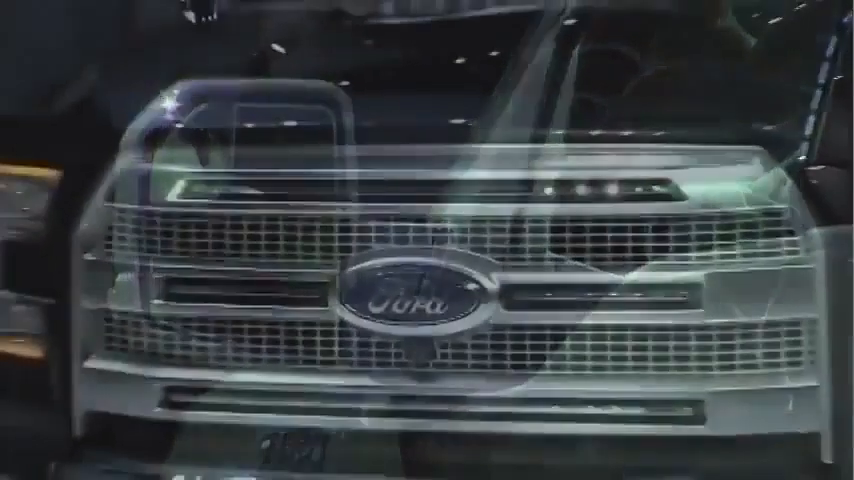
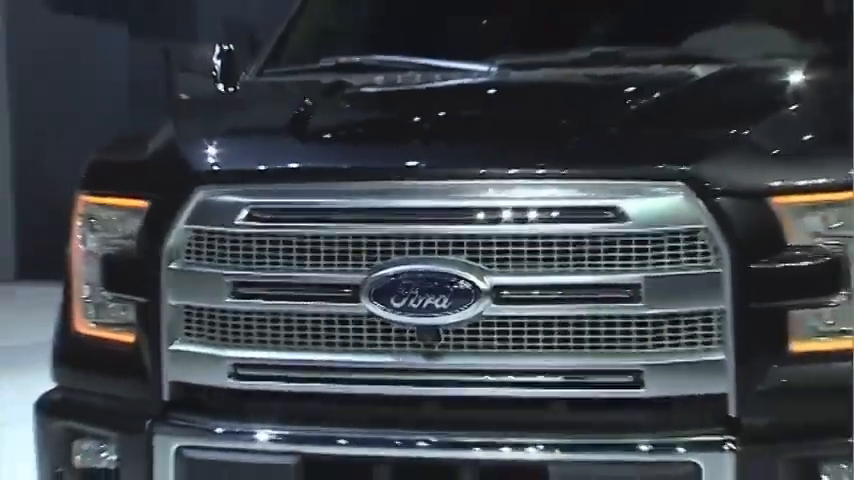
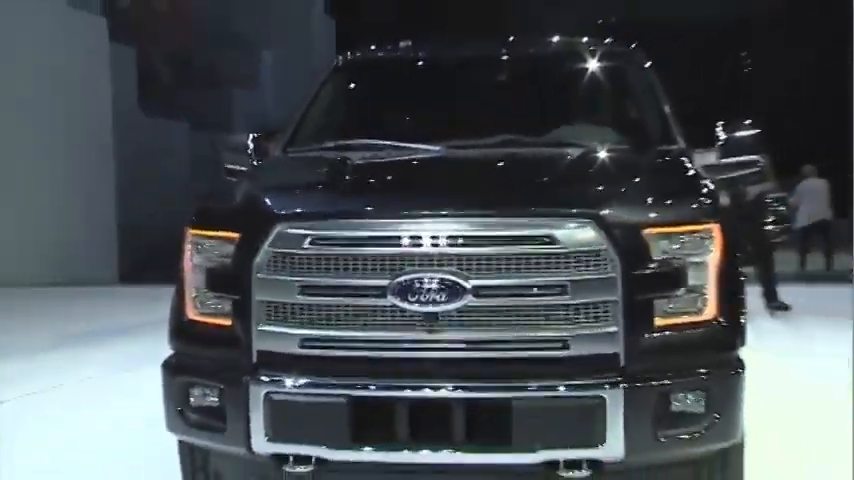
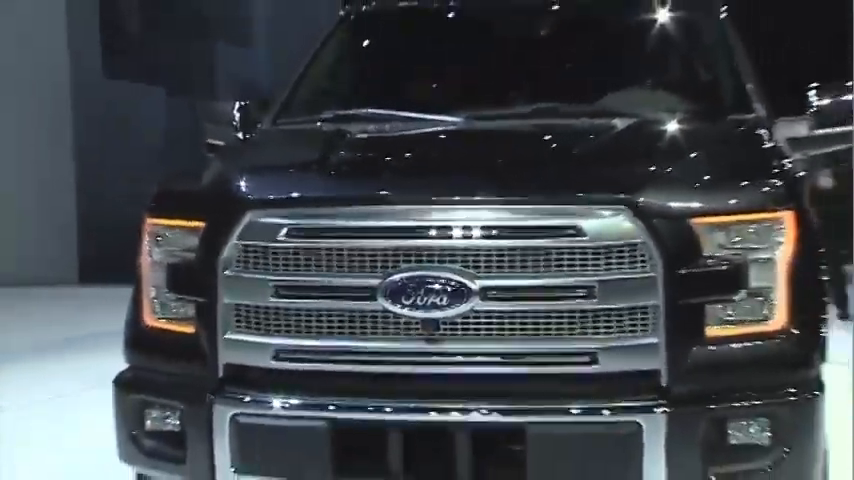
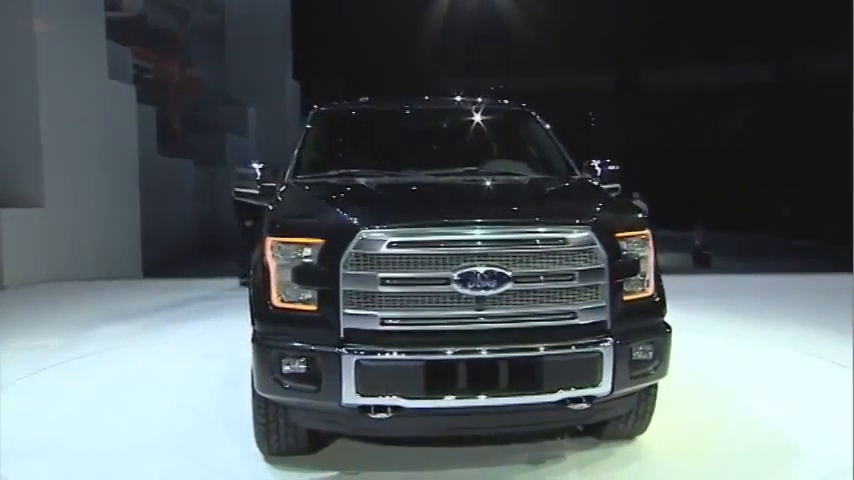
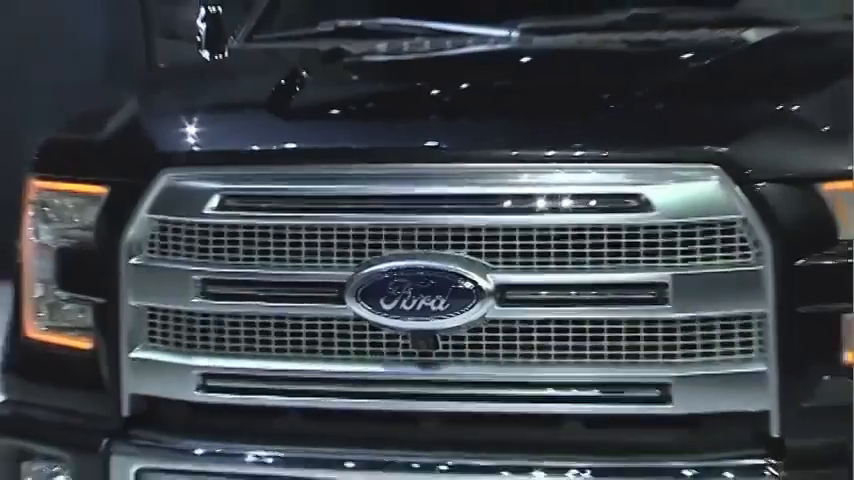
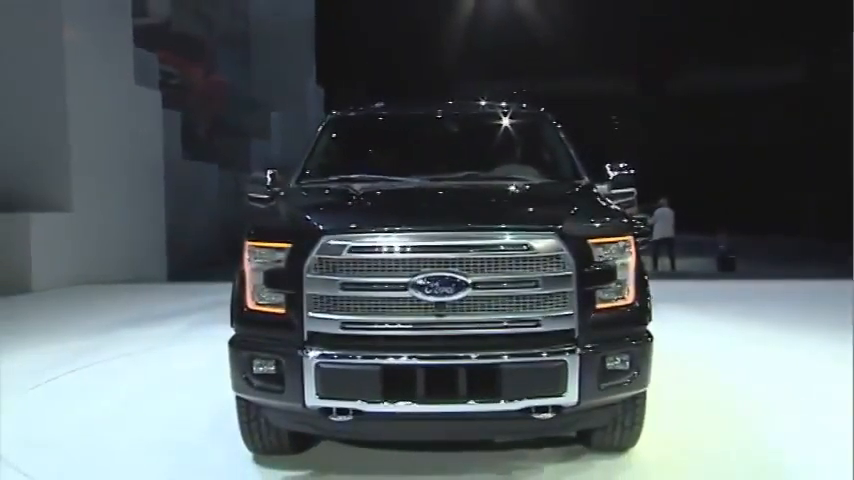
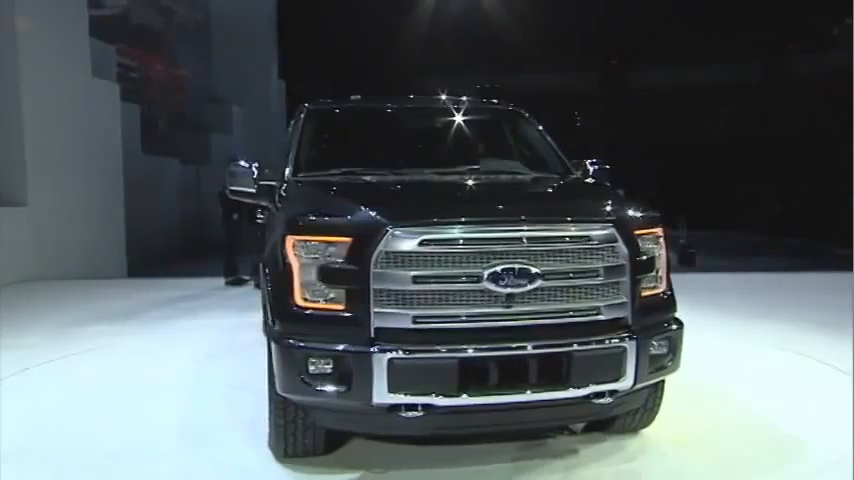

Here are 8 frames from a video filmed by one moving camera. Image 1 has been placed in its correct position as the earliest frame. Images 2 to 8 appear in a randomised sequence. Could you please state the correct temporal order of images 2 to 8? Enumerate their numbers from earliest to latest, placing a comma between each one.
6, 2, 4, 3, 7, 5, 8
